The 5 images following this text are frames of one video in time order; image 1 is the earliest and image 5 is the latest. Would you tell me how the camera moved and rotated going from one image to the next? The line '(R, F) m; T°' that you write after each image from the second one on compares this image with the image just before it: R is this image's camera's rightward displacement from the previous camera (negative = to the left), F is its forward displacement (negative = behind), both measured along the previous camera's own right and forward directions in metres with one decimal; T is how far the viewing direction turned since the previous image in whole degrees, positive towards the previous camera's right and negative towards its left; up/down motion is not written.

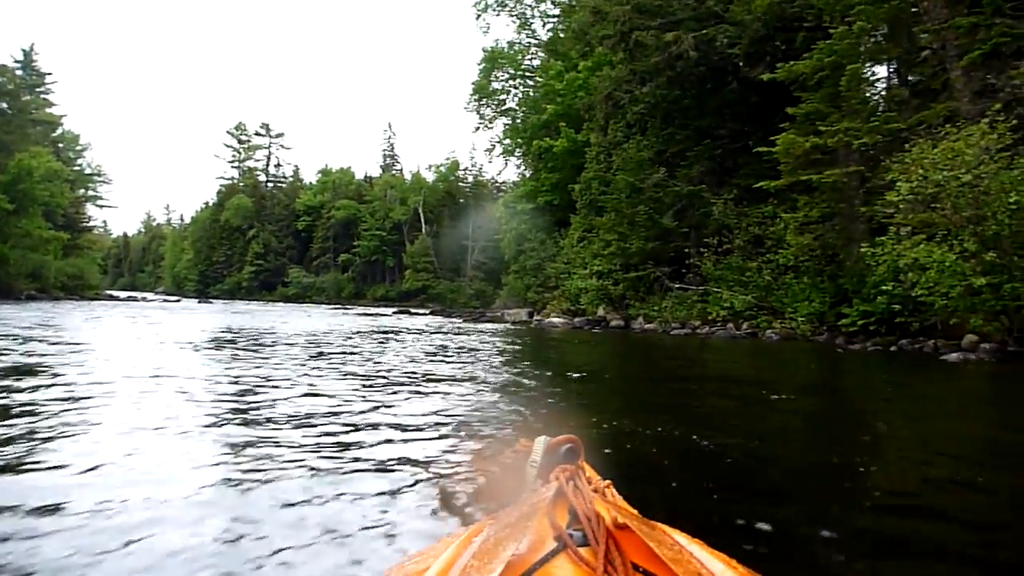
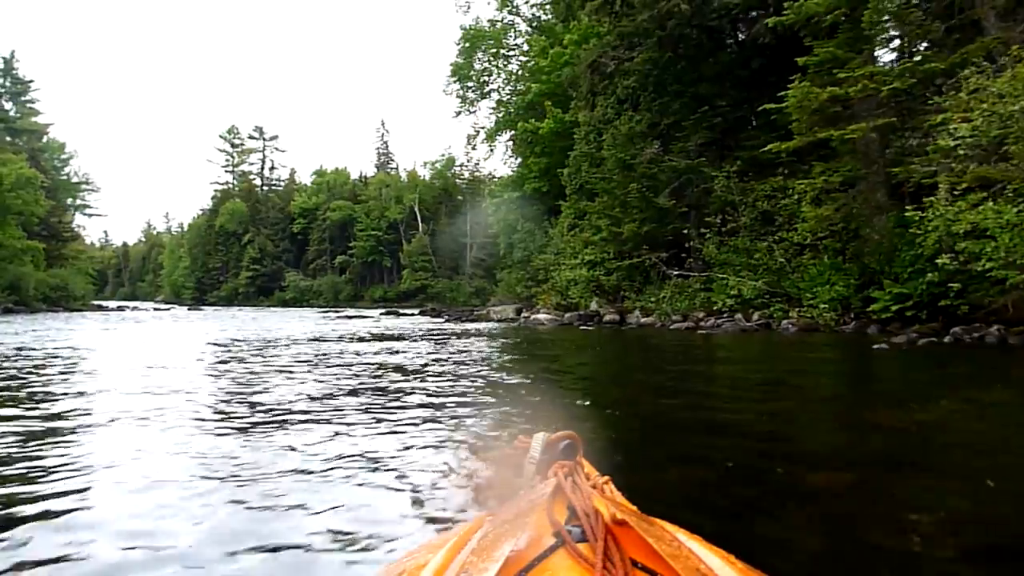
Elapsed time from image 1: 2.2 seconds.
(+0.5, +1.9) m; 0°
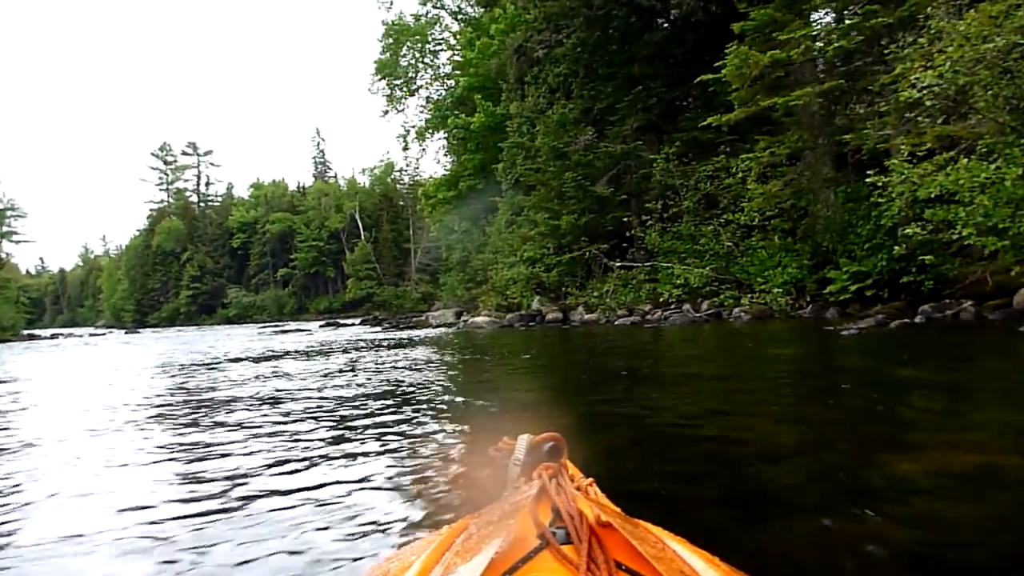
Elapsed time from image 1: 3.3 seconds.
(+0.3, +1.0) m; +3°
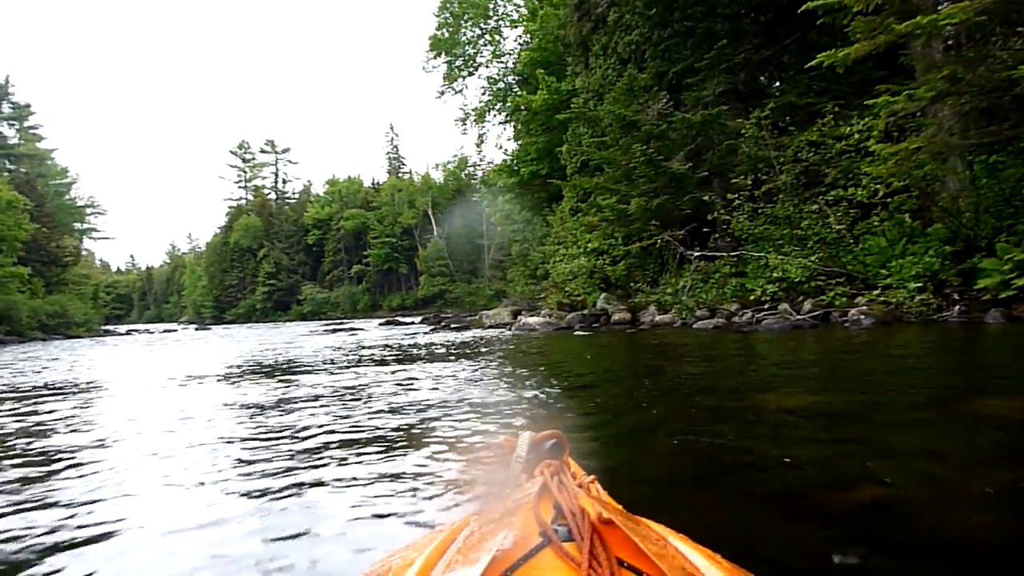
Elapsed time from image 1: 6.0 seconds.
(+0.3, +2.0) m; -6°
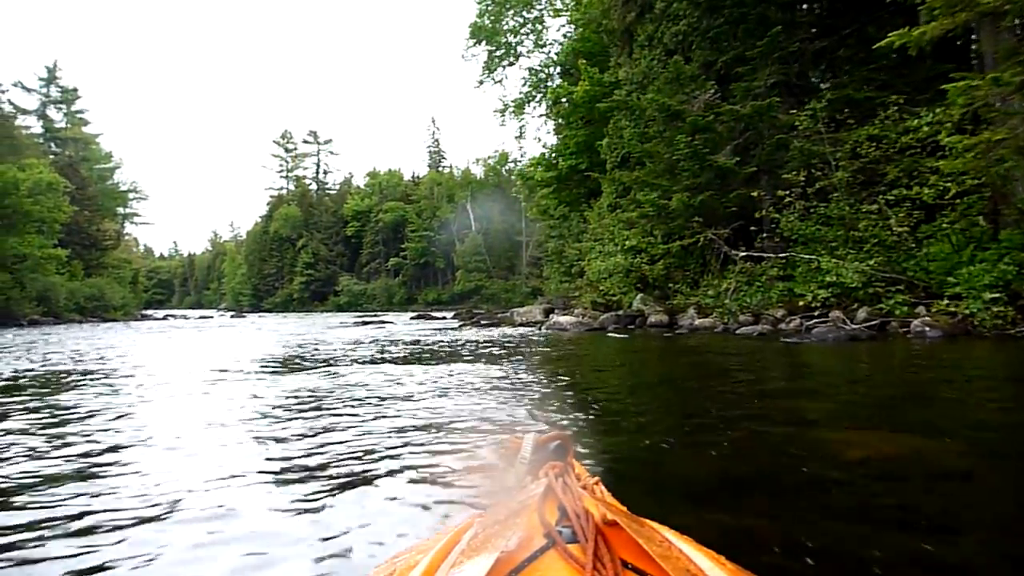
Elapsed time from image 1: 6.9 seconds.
(+0.1, +0.6) m; -3°
